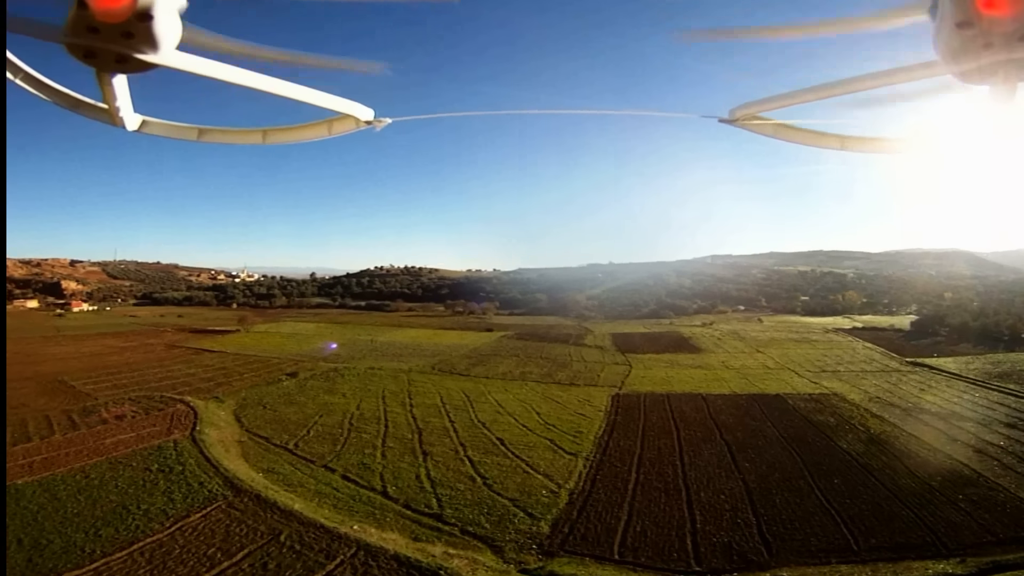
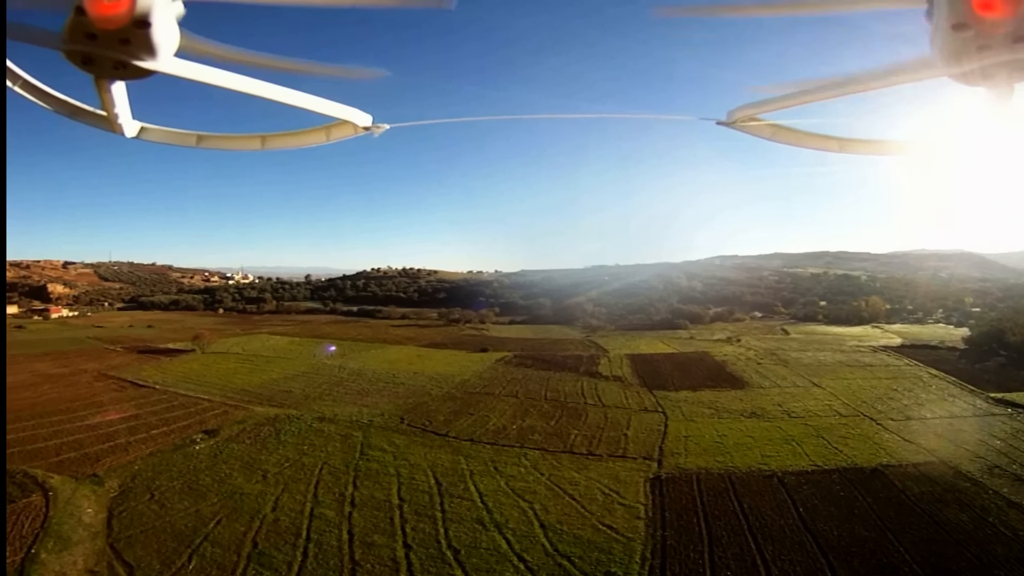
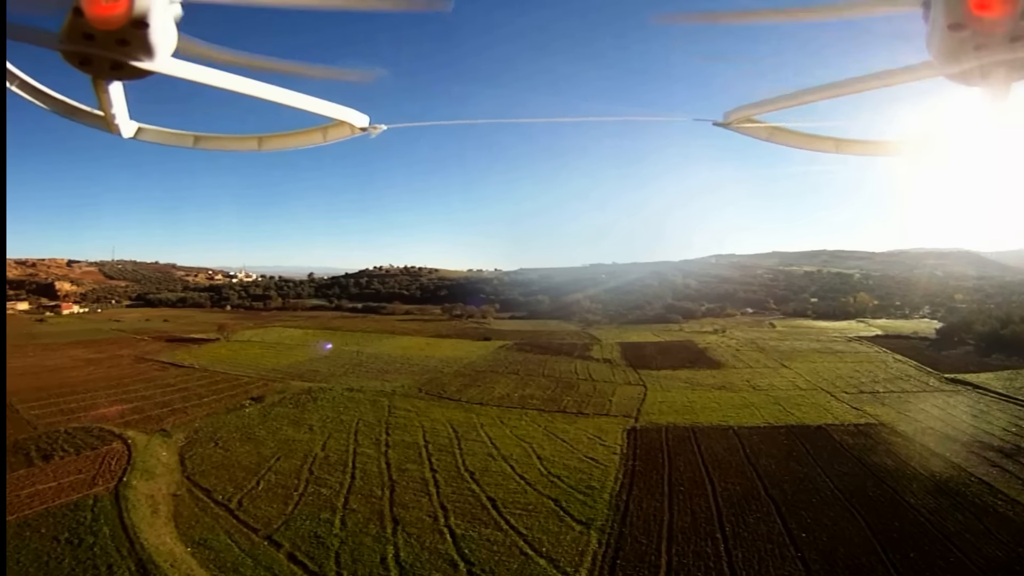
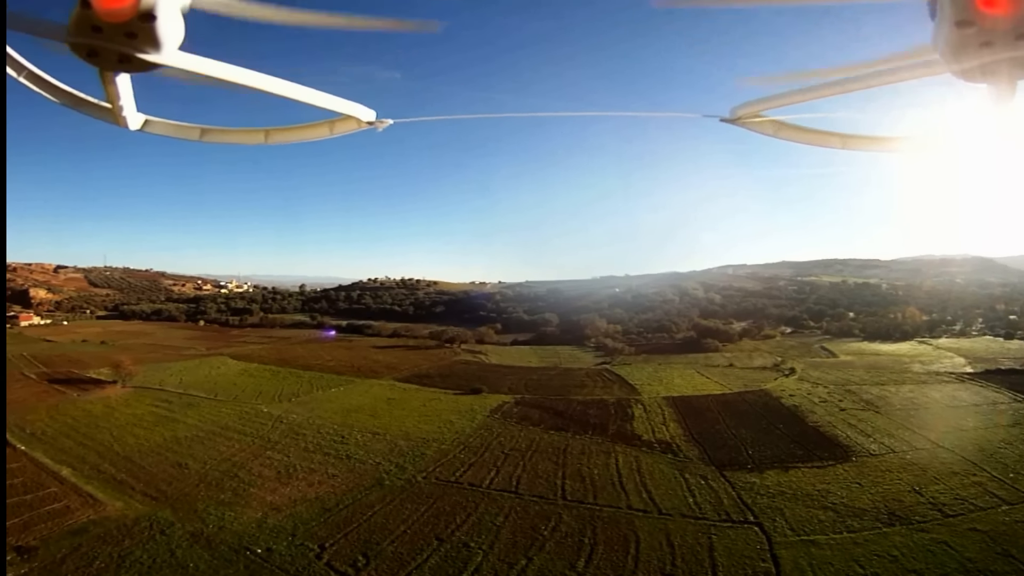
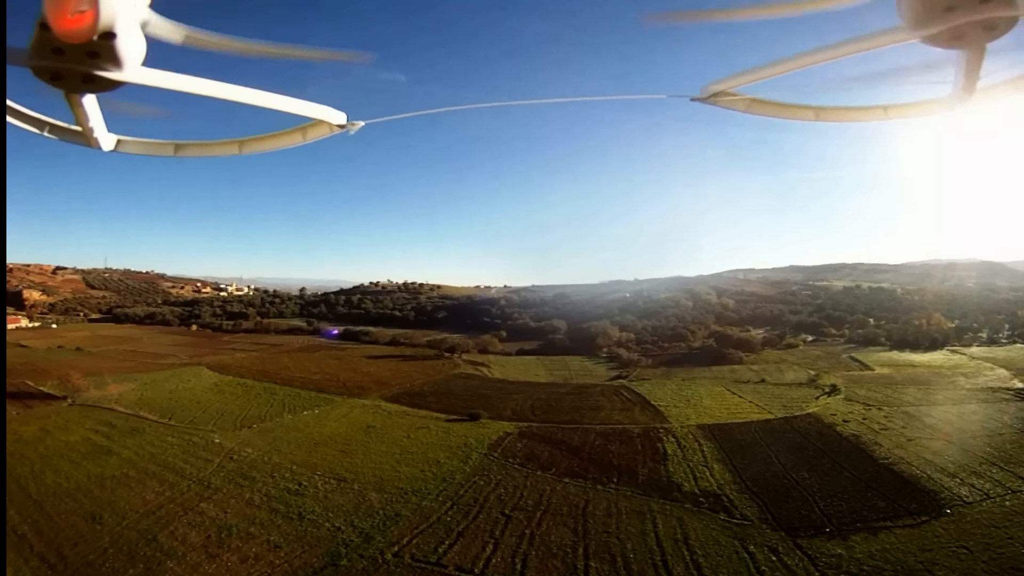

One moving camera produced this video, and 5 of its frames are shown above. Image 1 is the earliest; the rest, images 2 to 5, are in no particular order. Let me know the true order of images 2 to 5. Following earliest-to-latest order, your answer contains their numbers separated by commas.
3, 2, 4, 5
